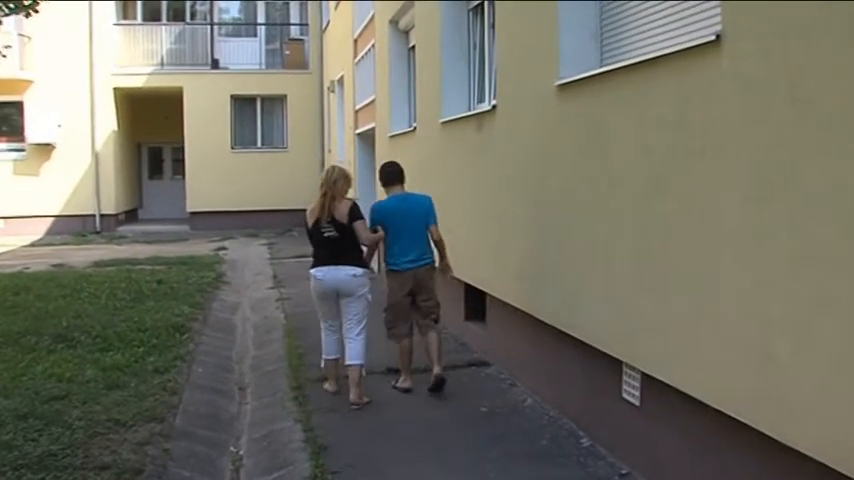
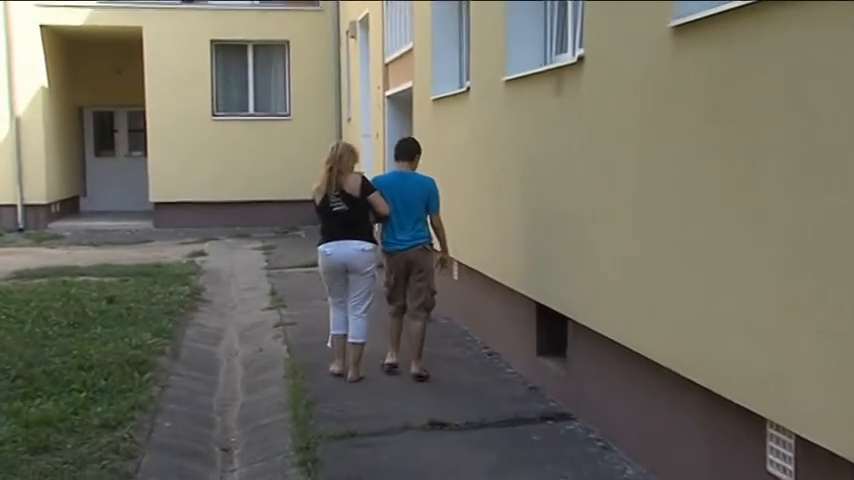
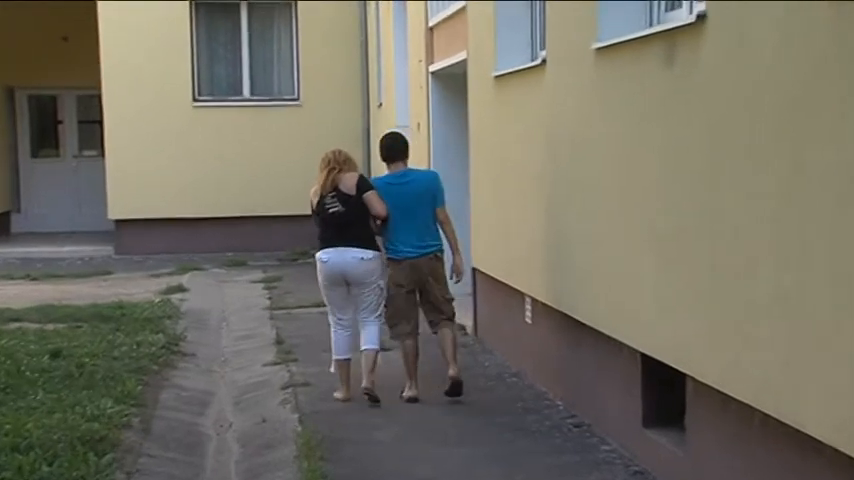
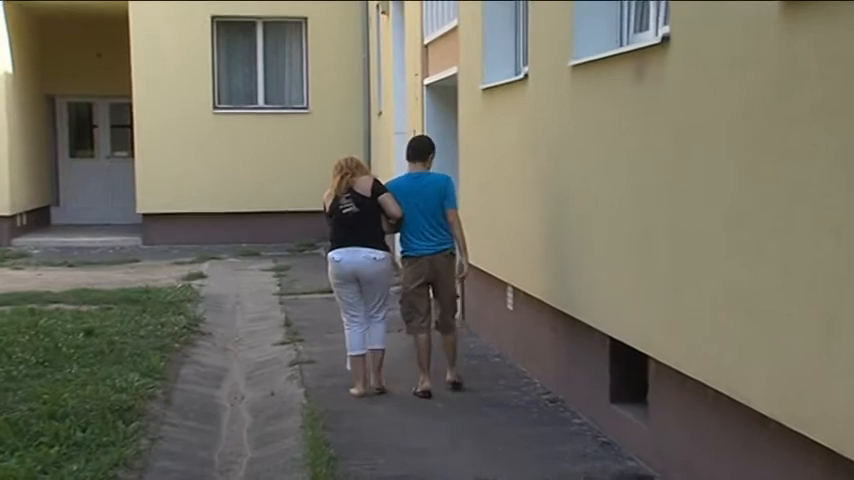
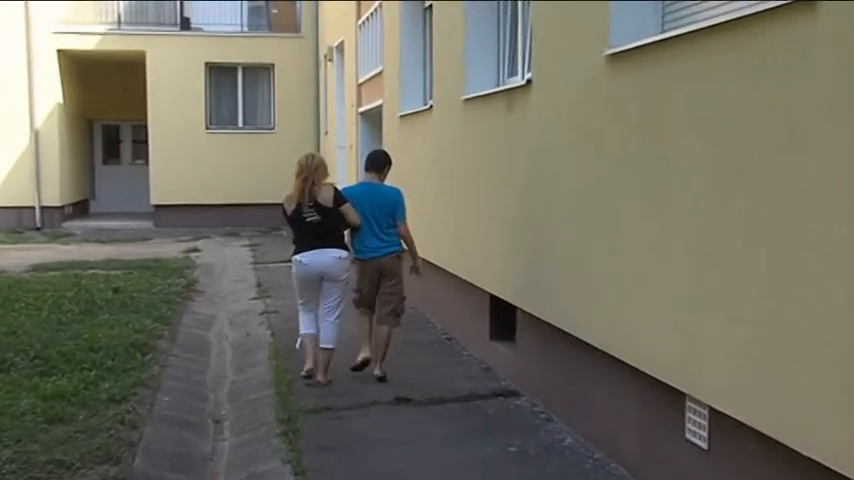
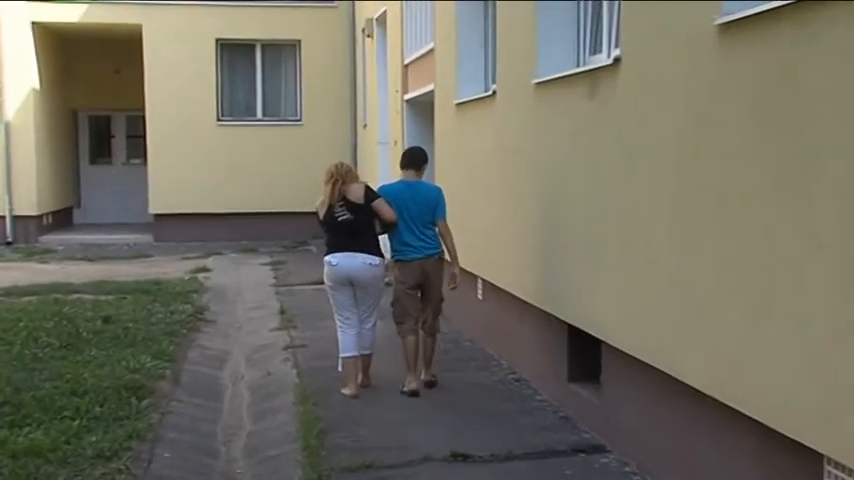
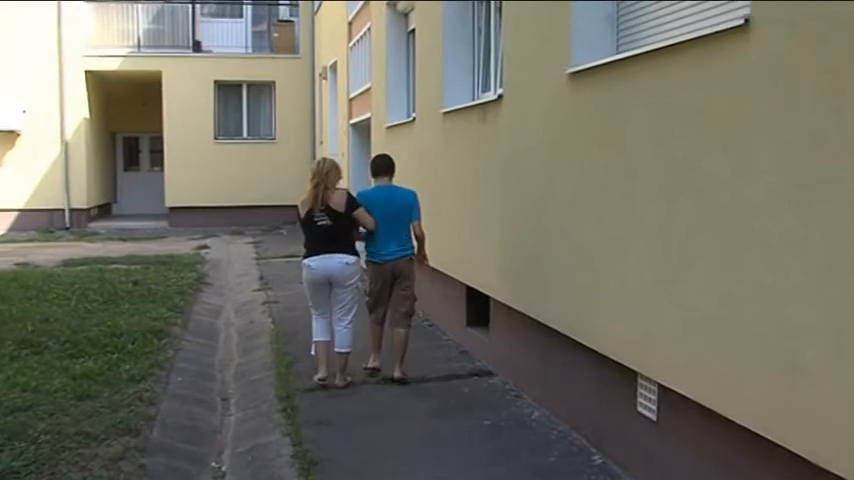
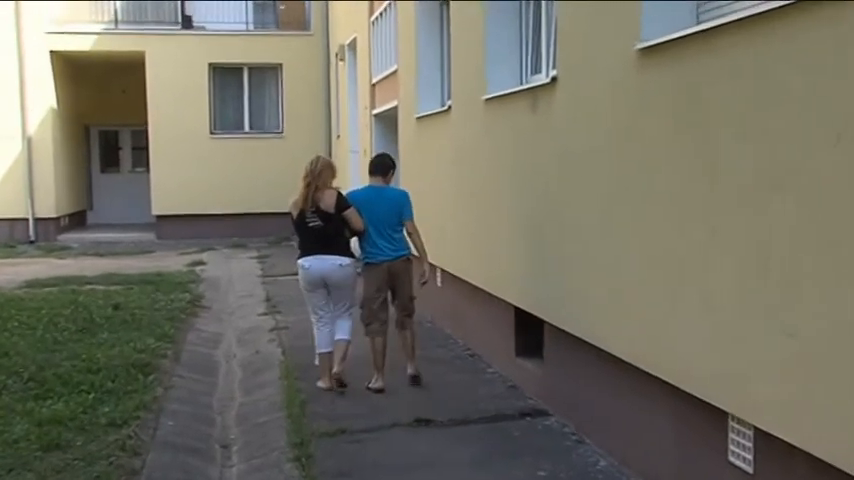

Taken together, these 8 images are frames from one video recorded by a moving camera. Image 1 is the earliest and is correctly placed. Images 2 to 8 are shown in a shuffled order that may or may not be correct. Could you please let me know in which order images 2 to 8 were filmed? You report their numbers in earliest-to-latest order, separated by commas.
7, 5, 8, 2, 6, 4, 3
